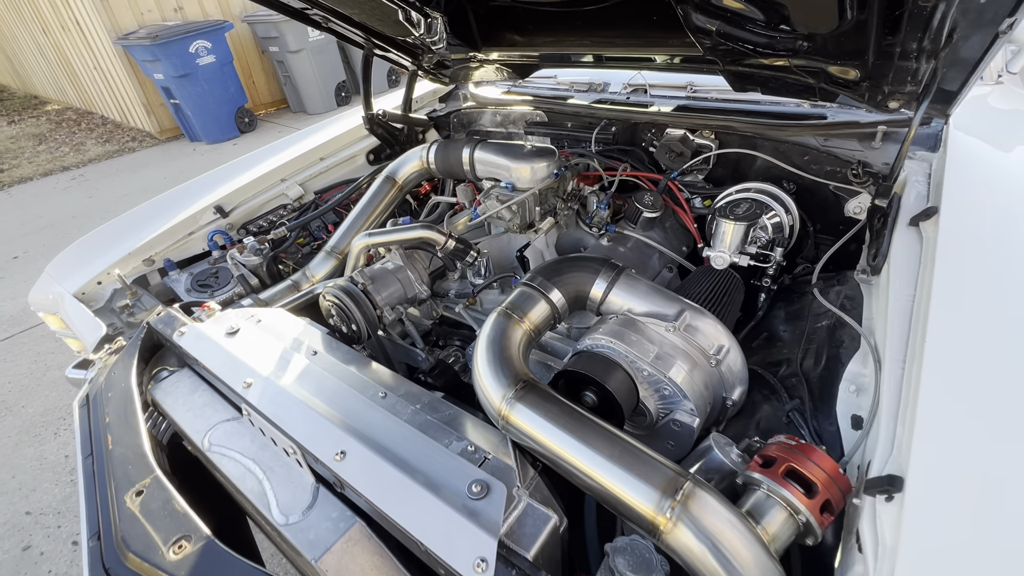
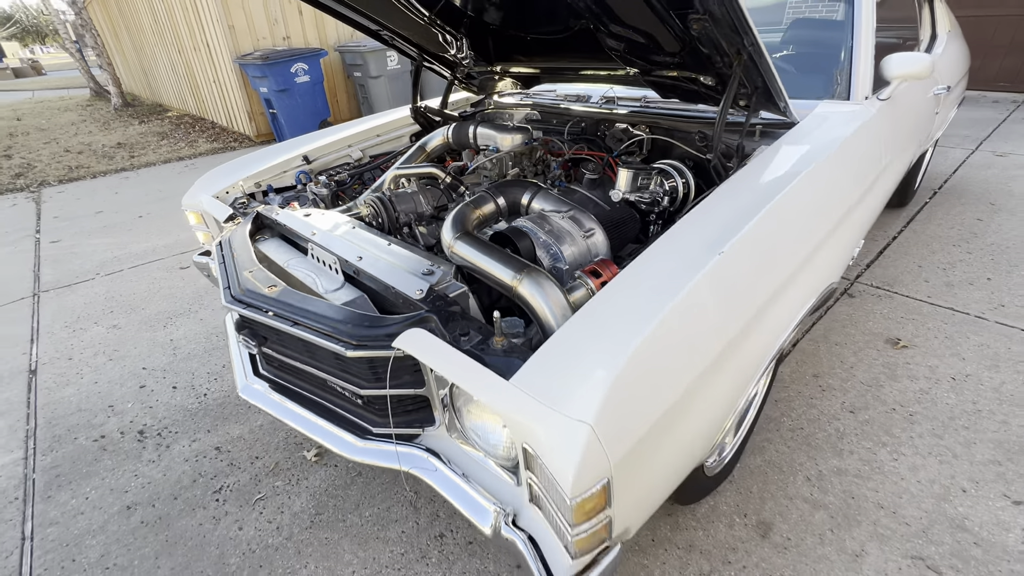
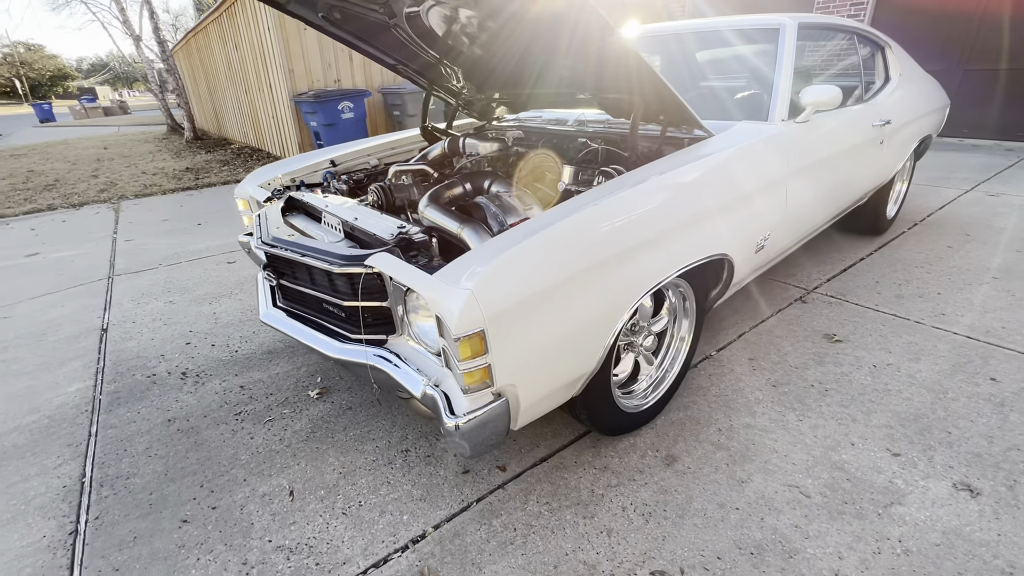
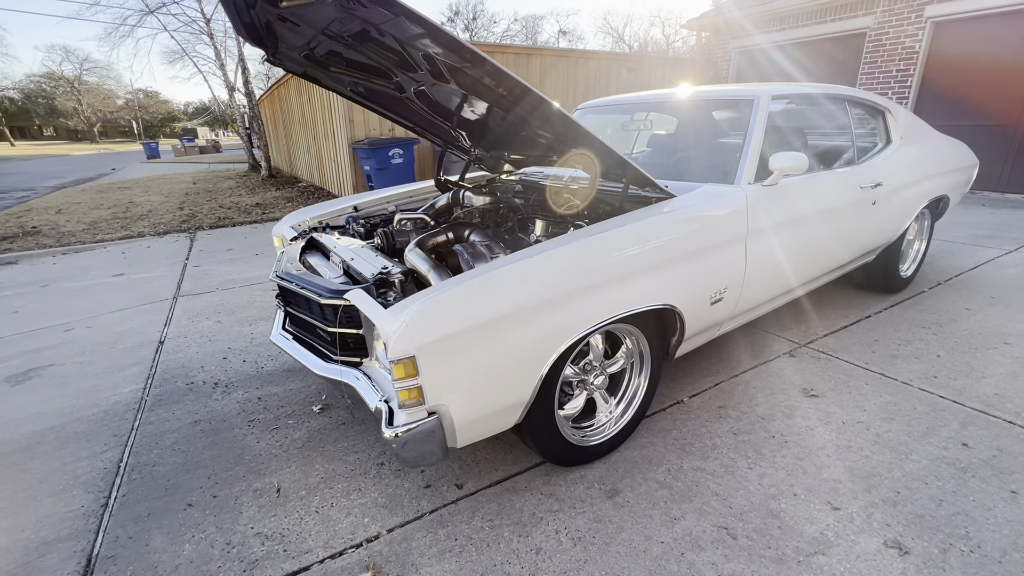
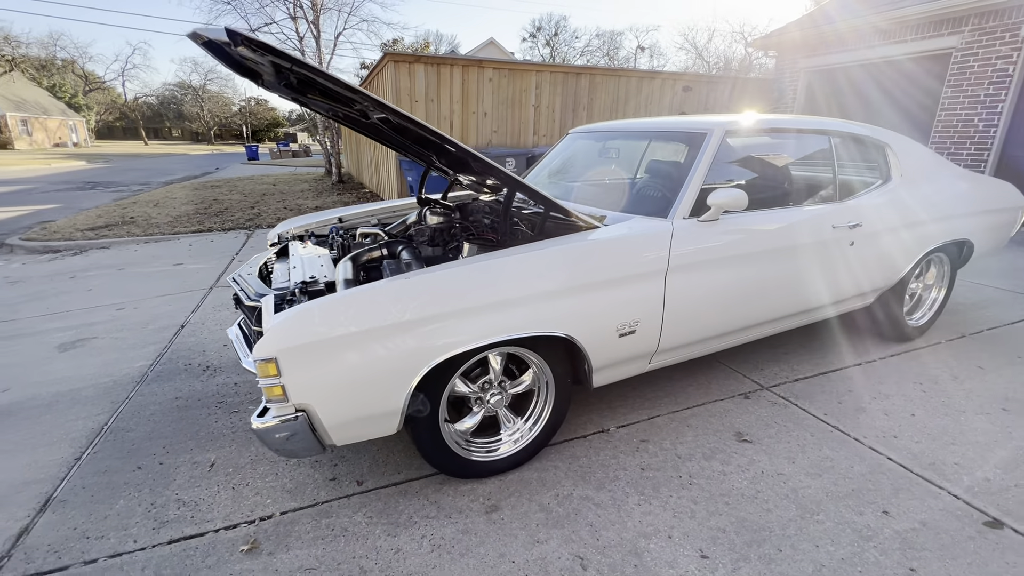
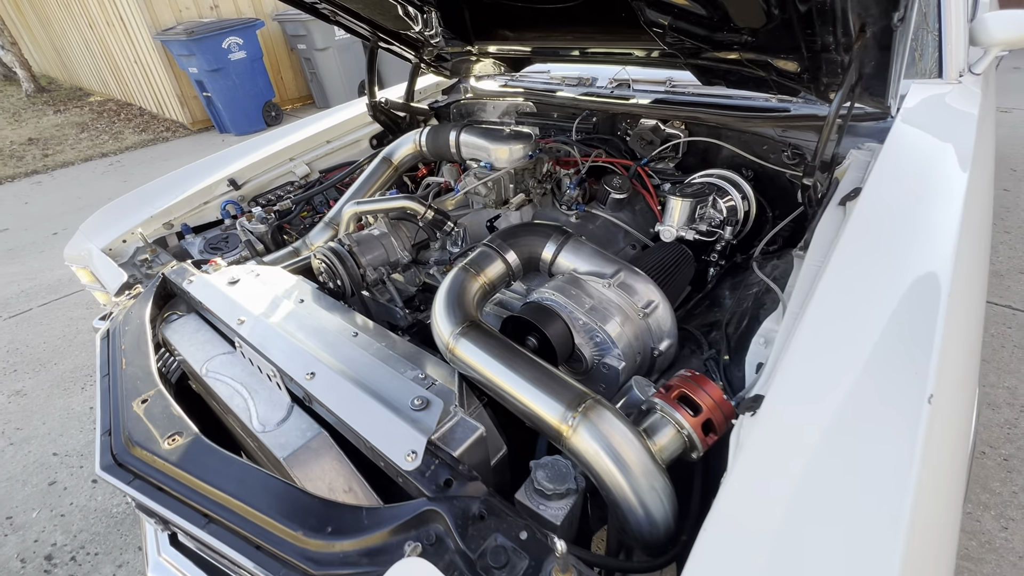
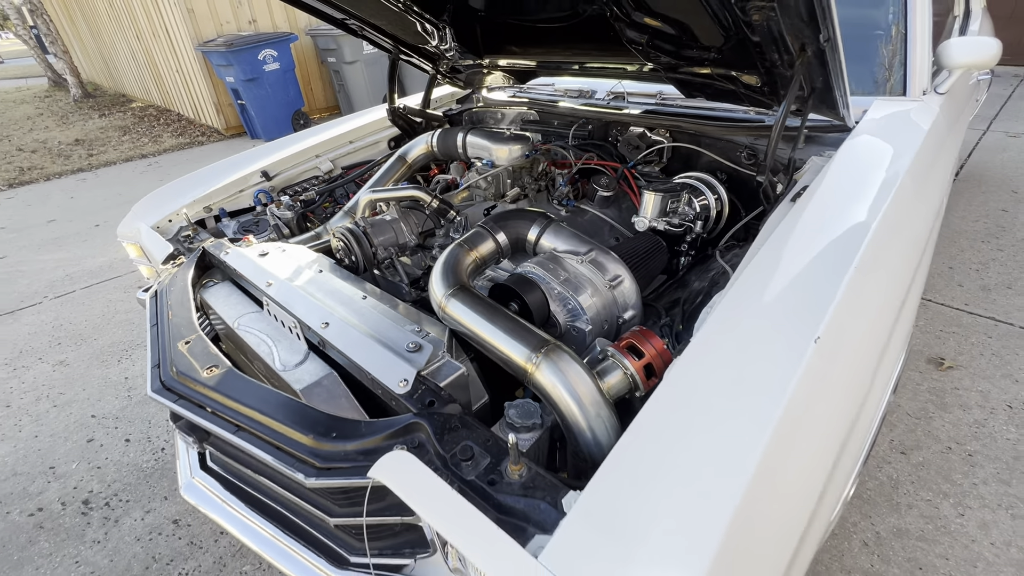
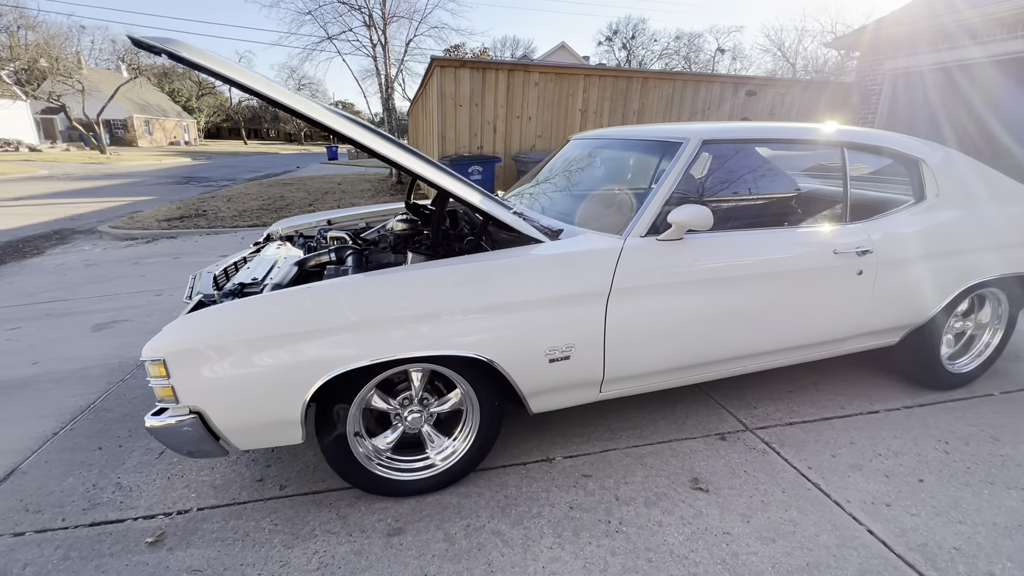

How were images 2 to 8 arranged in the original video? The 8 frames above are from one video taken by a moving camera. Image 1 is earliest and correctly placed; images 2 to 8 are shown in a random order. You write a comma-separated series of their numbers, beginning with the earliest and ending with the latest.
6, 7, 2, 3, 4, 5, 8
